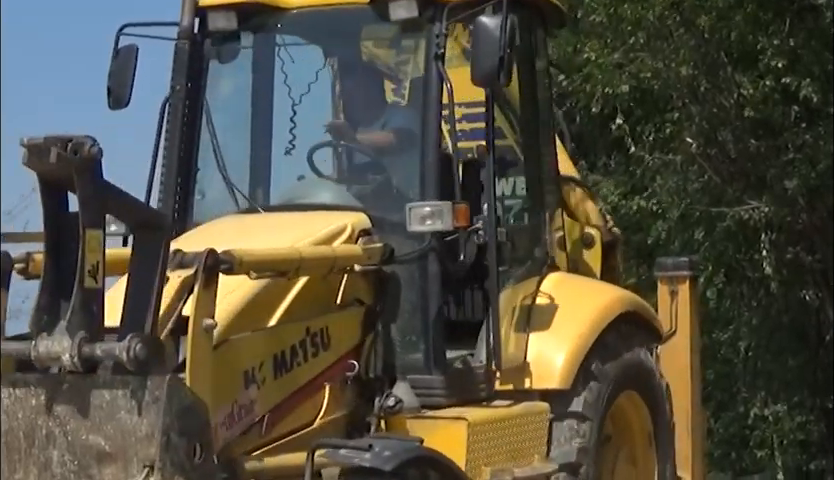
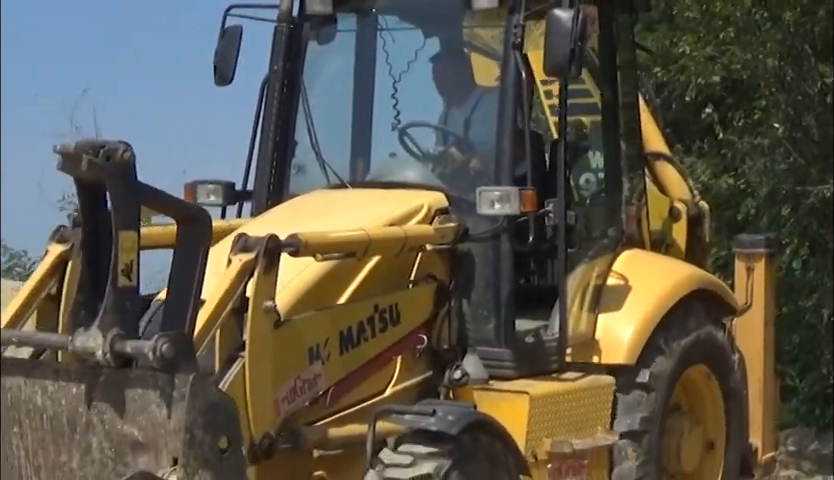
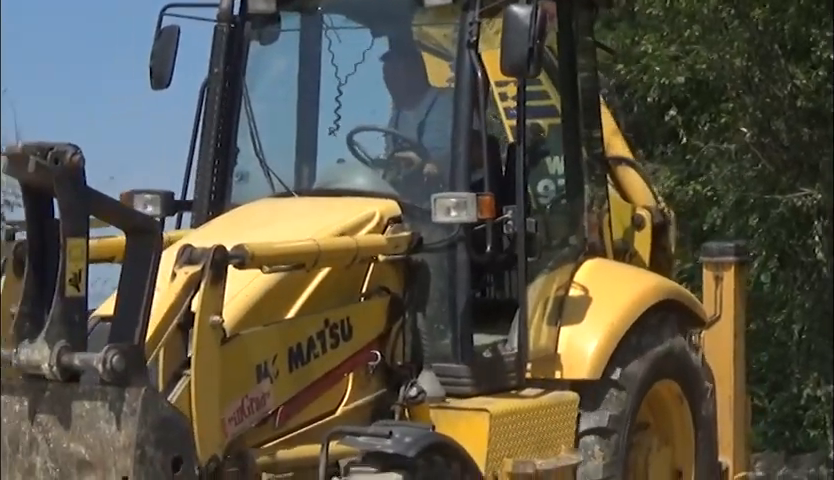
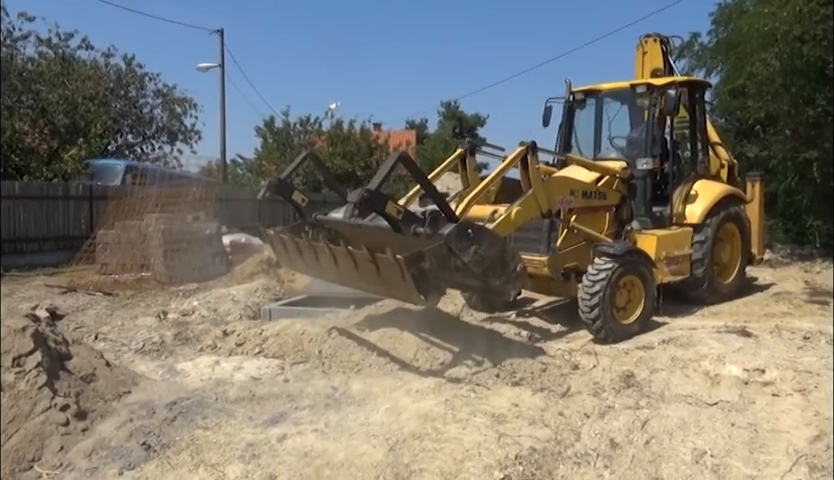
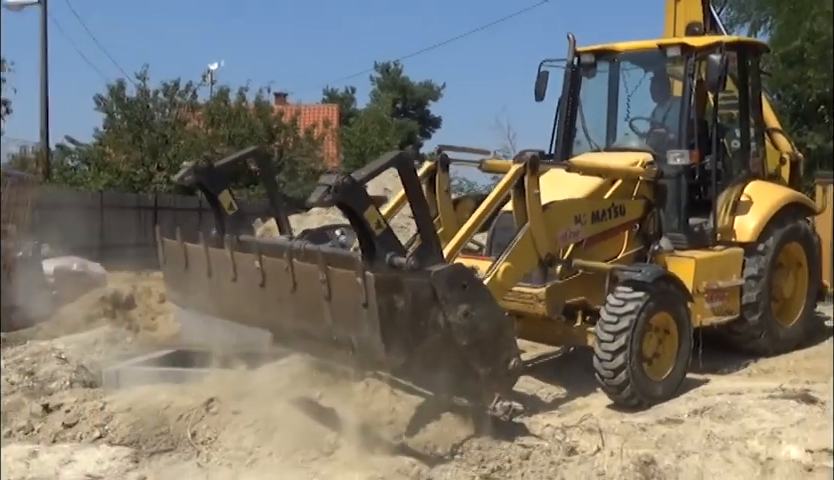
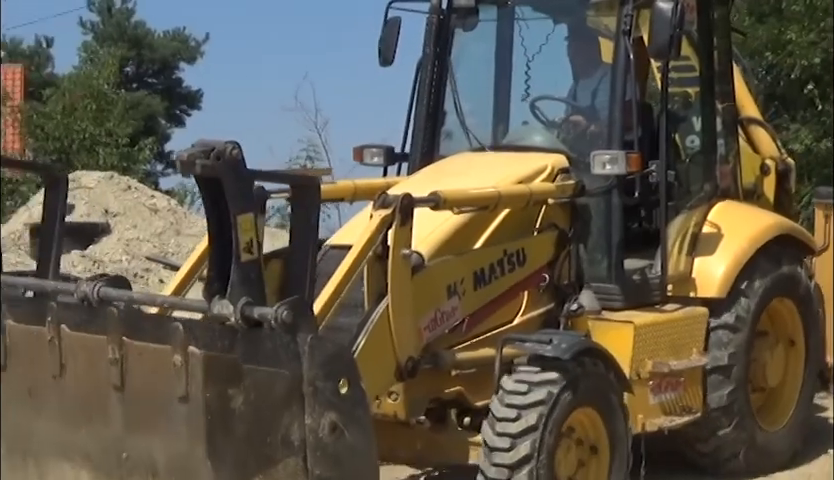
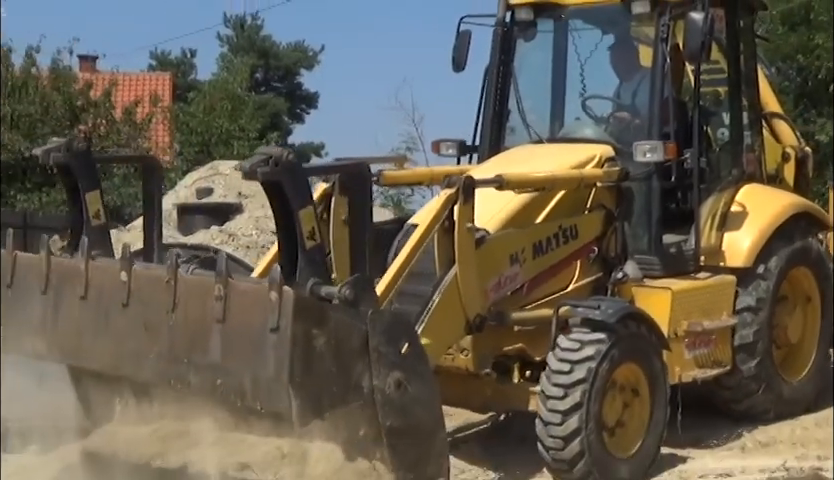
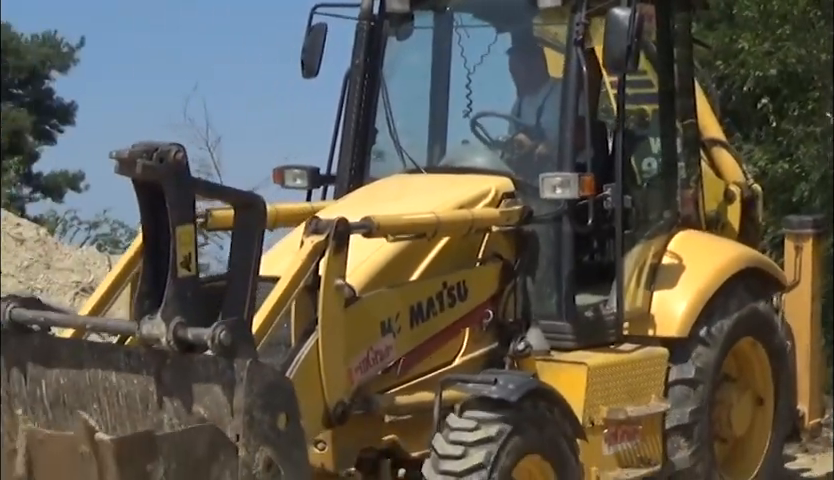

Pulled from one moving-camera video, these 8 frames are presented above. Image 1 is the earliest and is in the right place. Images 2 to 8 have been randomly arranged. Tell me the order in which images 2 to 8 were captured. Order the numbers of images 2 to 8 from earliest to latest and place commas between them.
3, 2, 8, 6, 7, 5, 4
